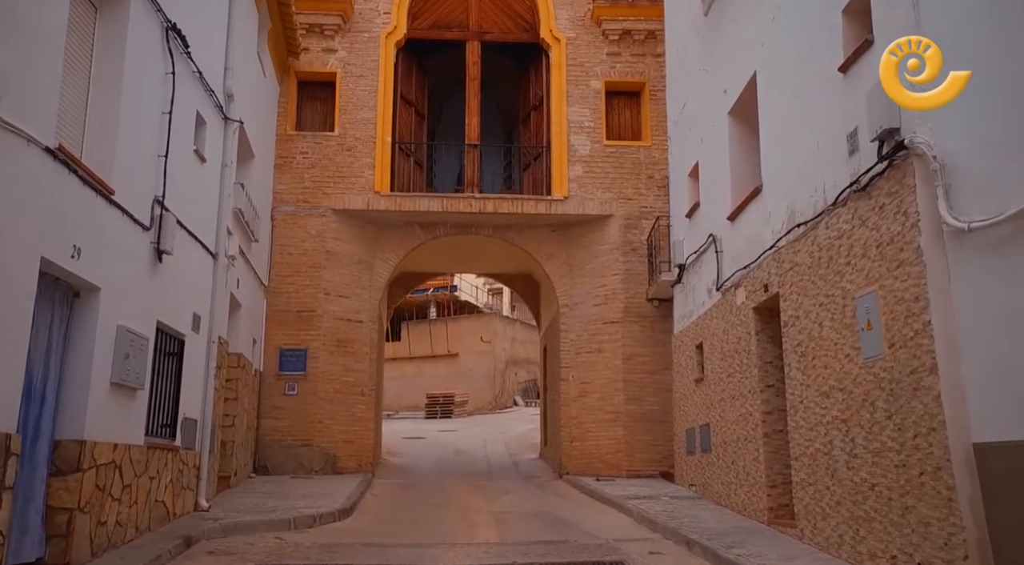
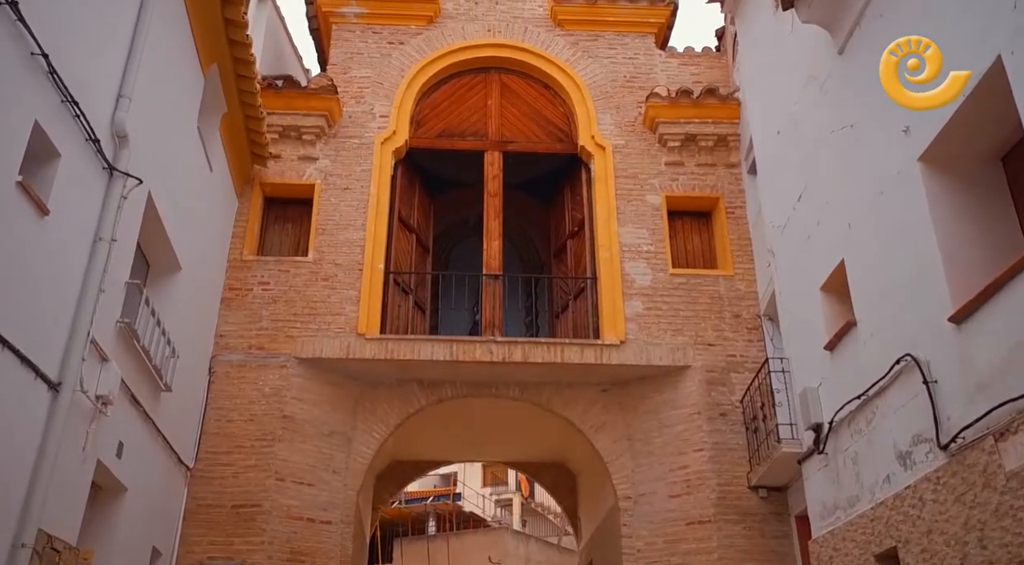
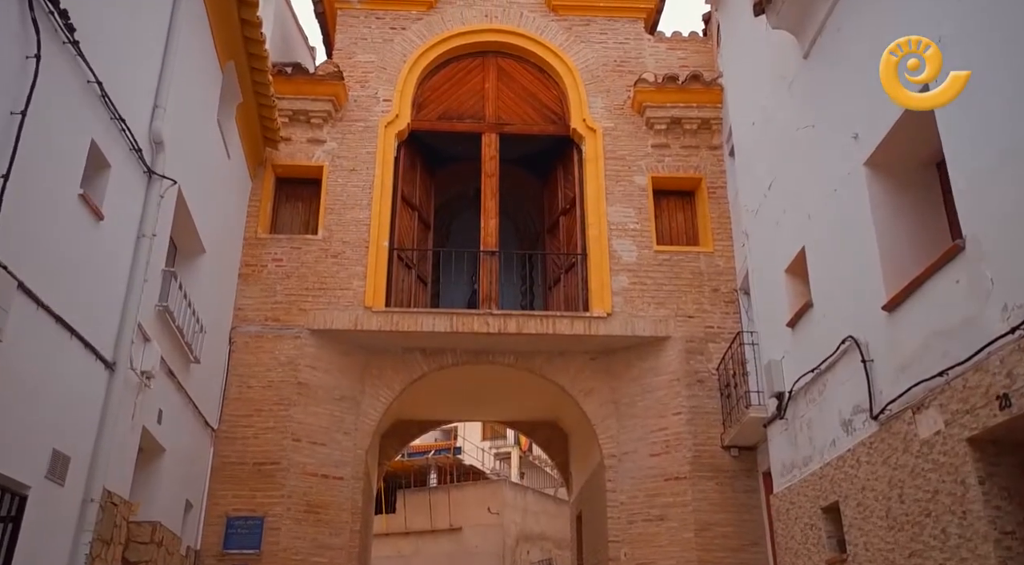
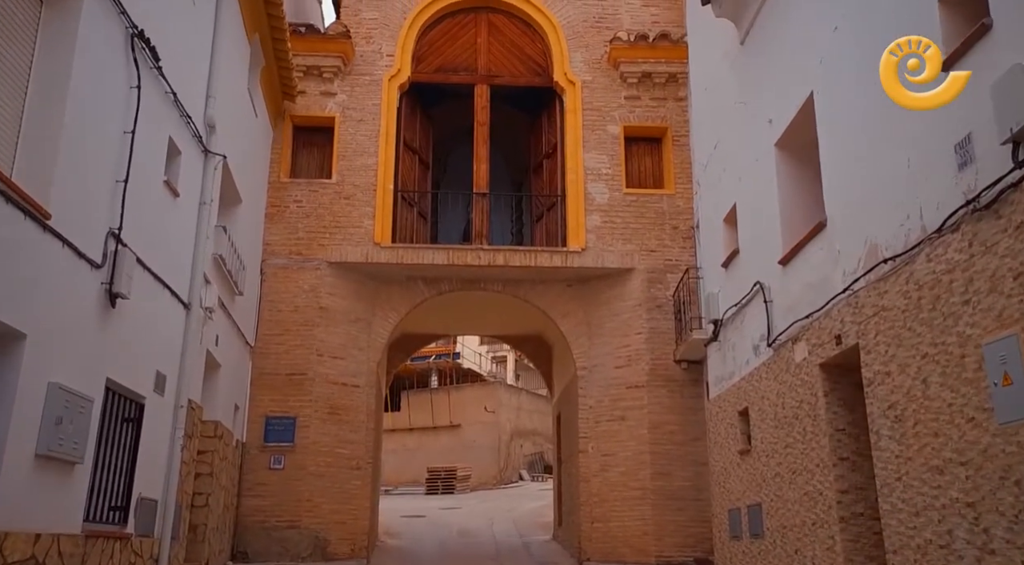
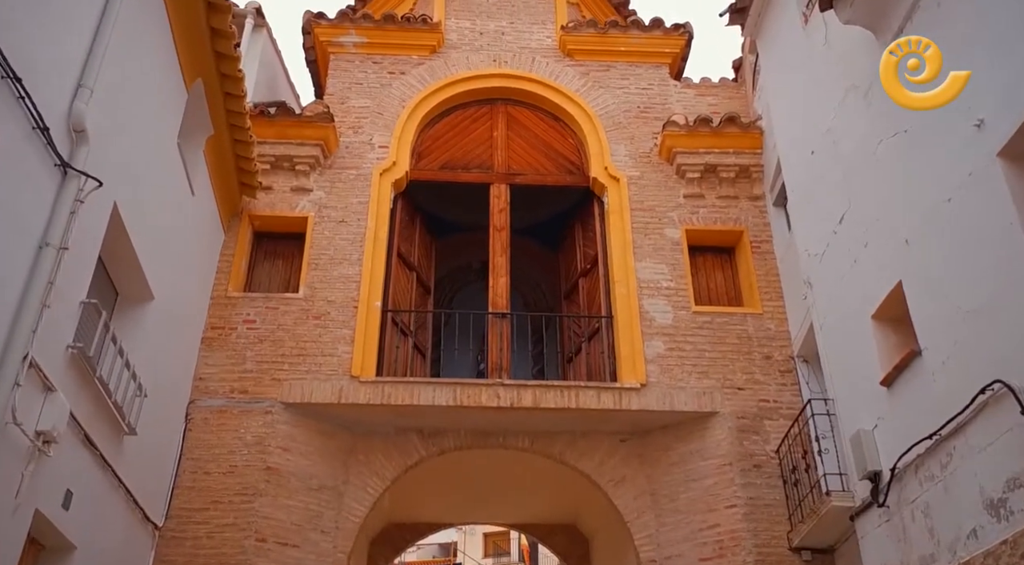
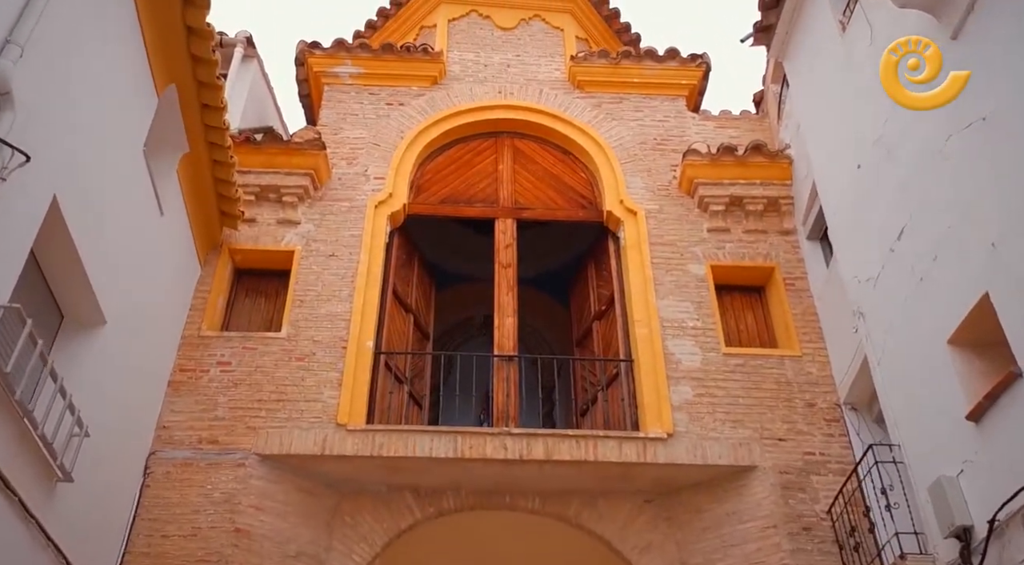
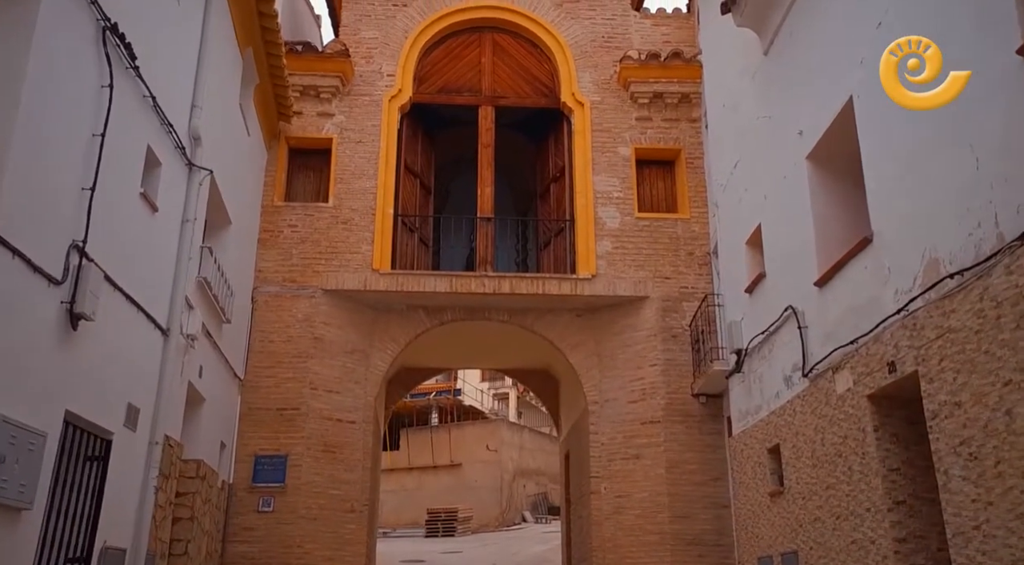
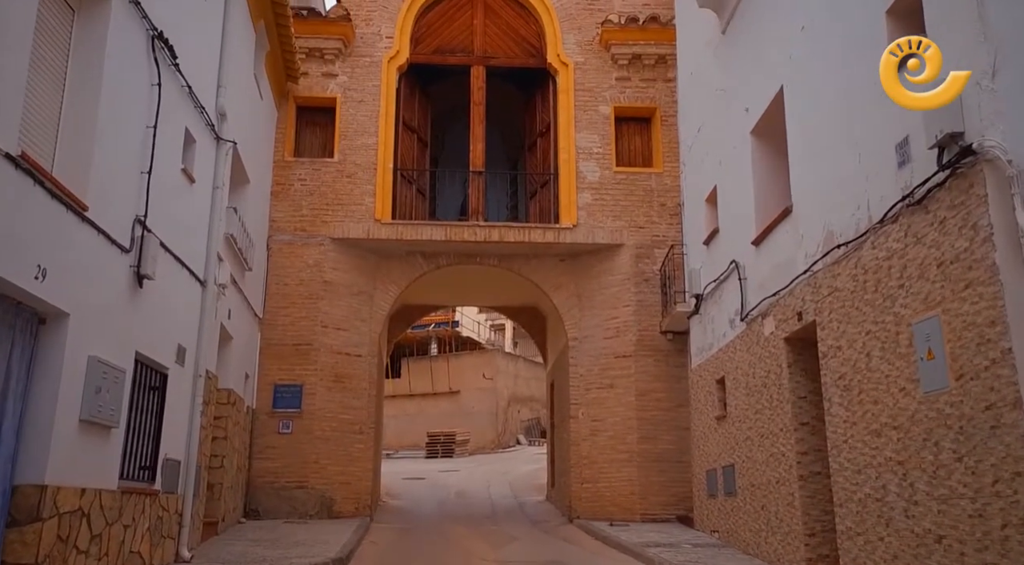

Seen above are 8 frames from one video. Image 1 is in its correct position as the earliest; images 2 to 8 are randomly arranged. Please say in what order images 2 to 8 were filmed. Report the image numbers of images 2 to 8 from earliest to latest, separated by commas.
8, 4, 7, 3, 2, 5, 6
